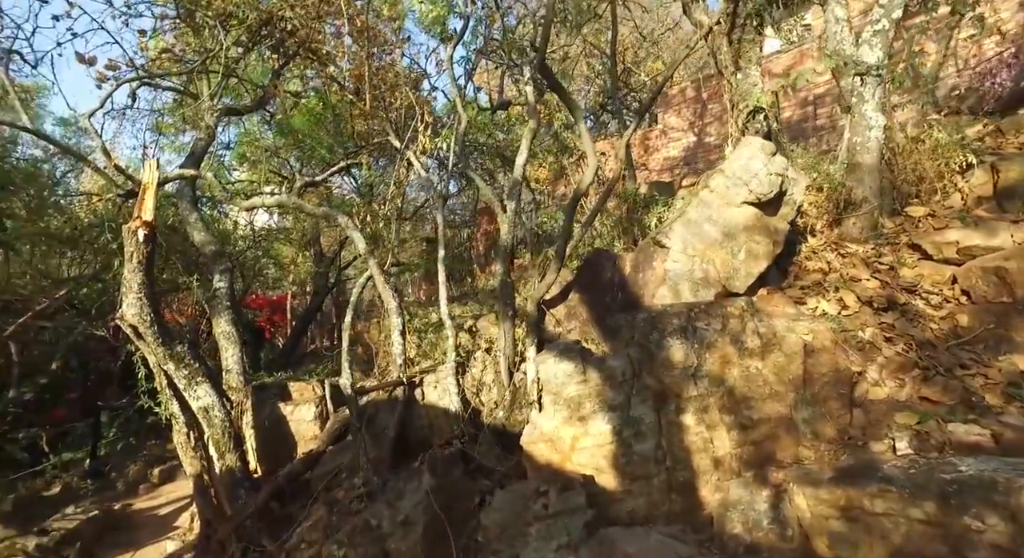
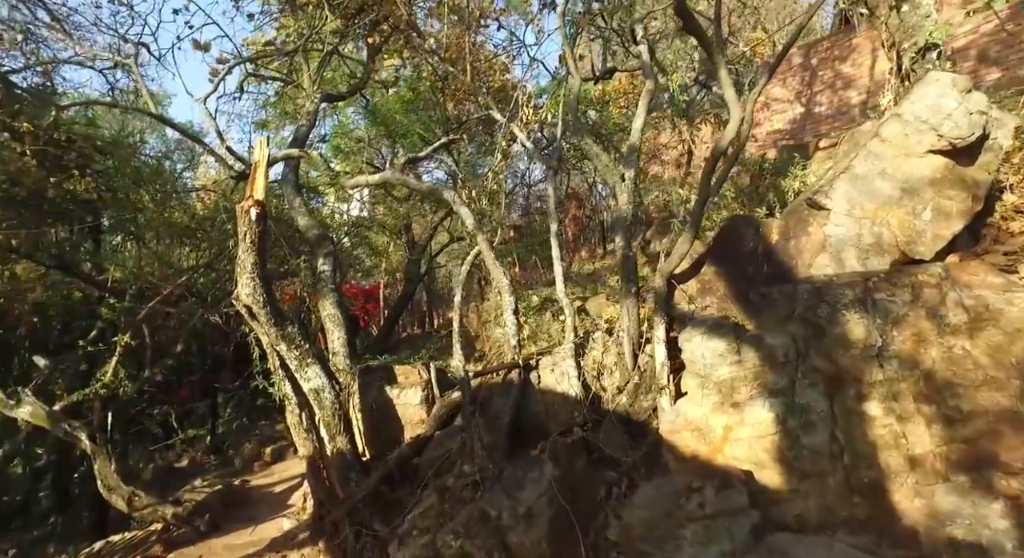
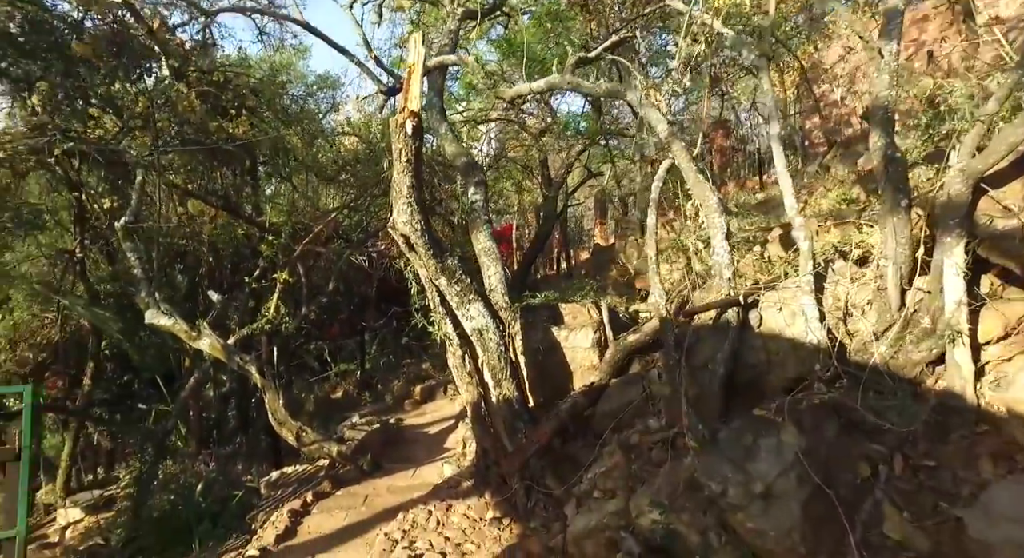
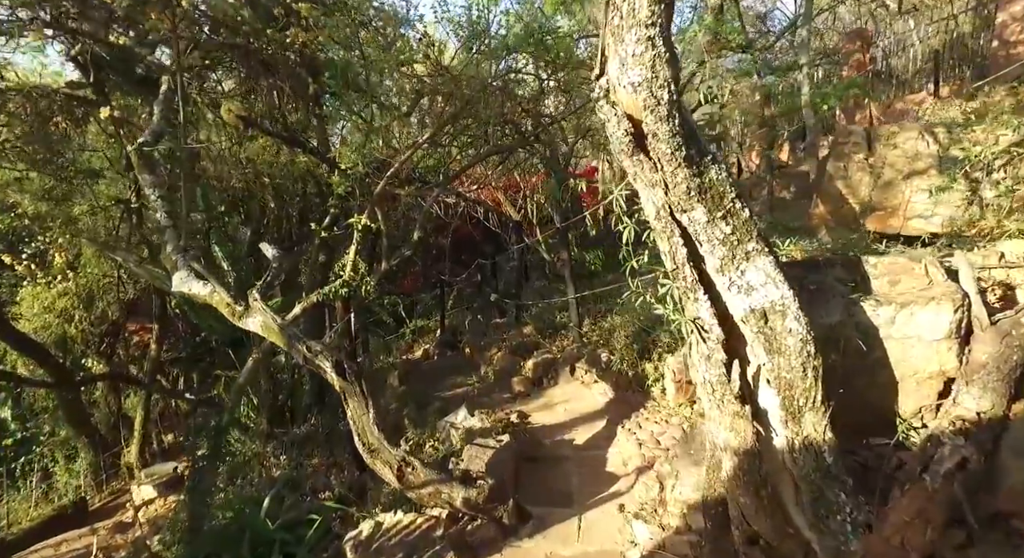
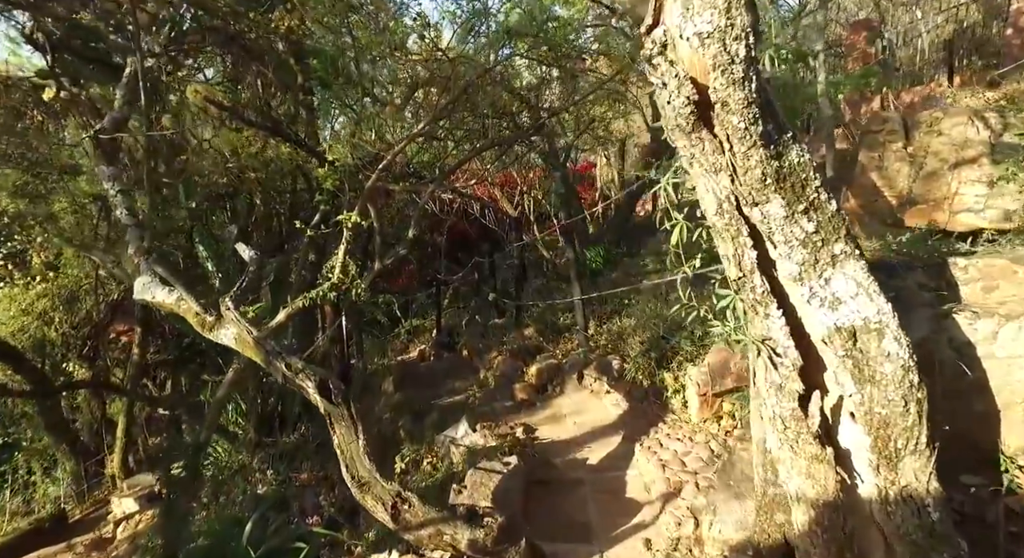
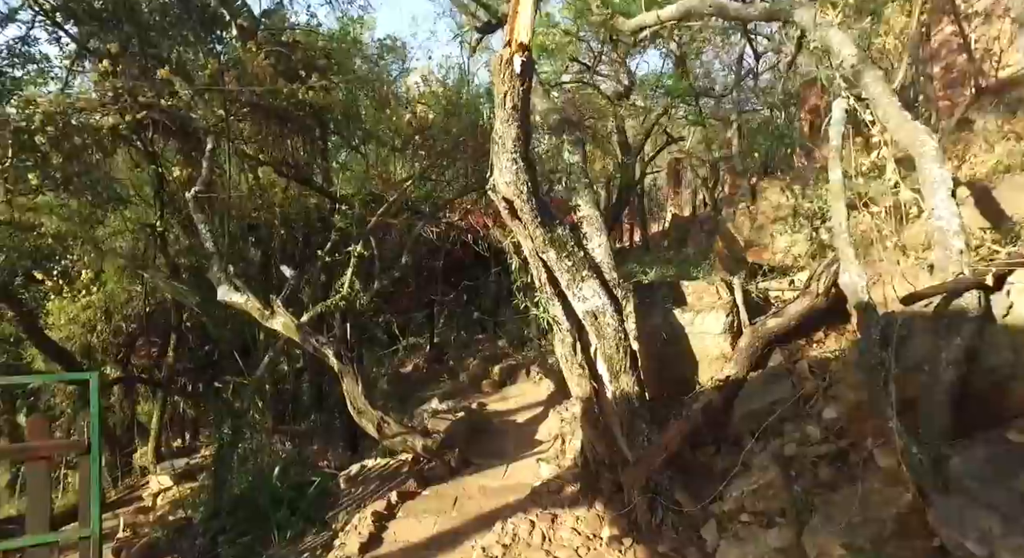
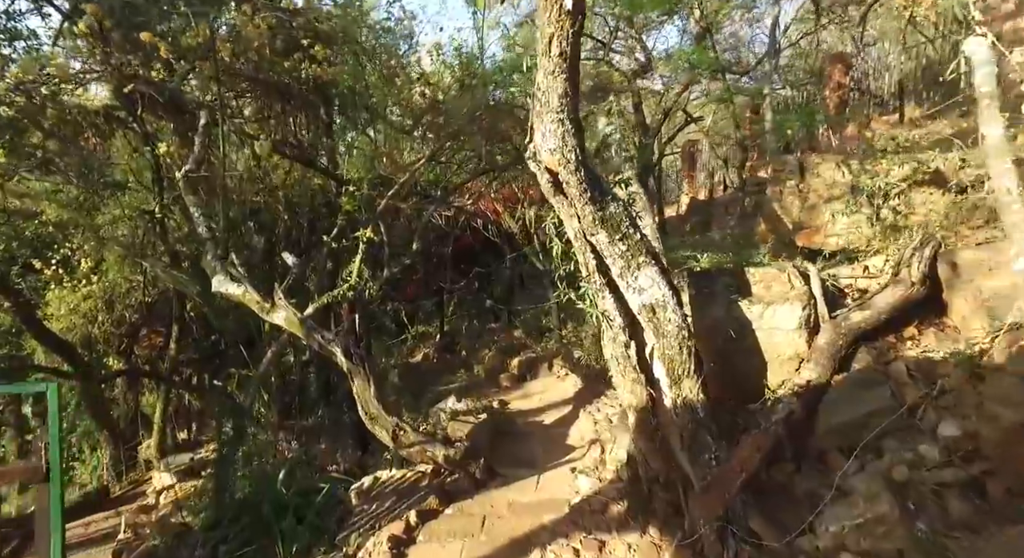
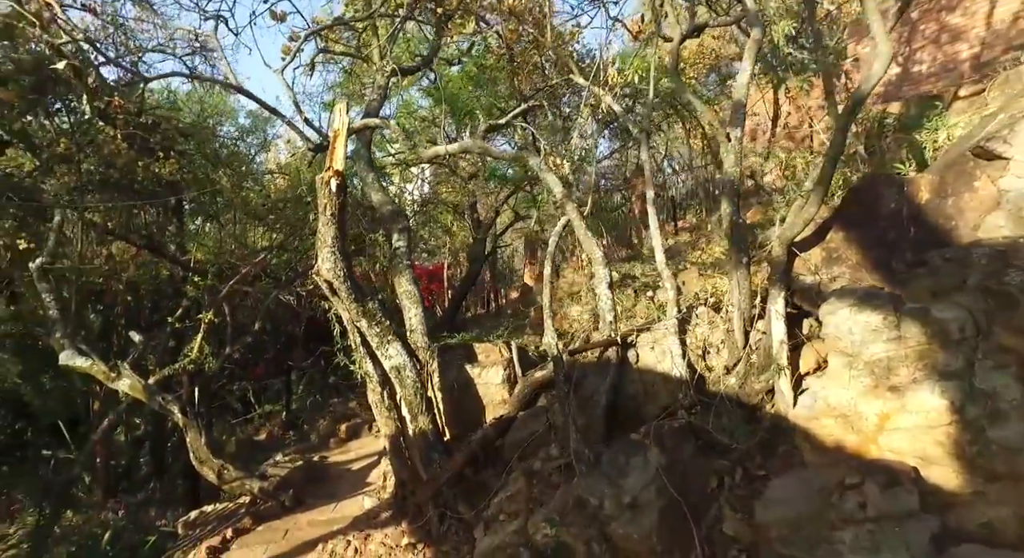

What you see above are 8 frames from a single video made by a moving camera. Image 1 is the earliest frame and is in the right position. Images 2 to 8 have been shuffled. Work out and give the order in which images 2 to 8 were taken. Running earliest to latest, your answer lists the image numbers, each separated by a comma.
2, 8, 3, 6, 7, 4, 5
